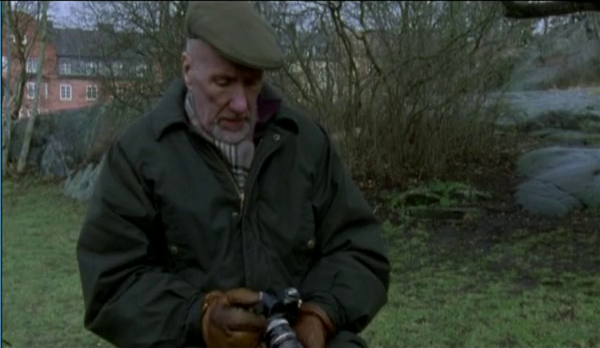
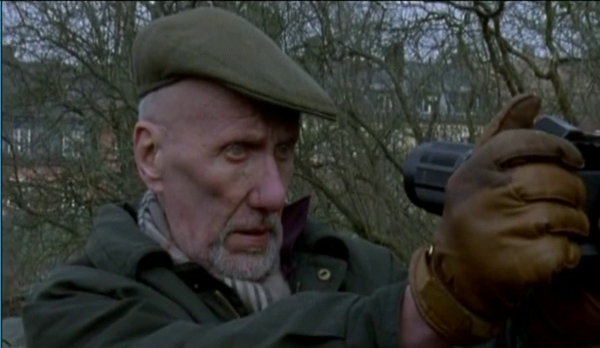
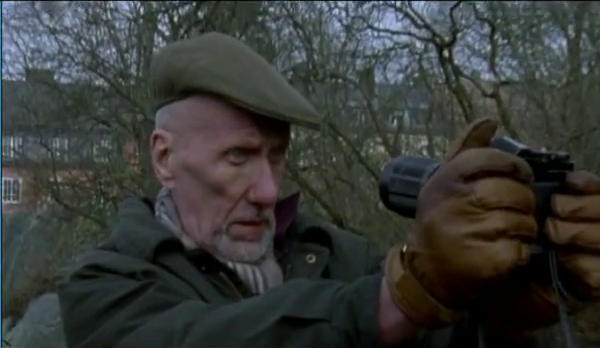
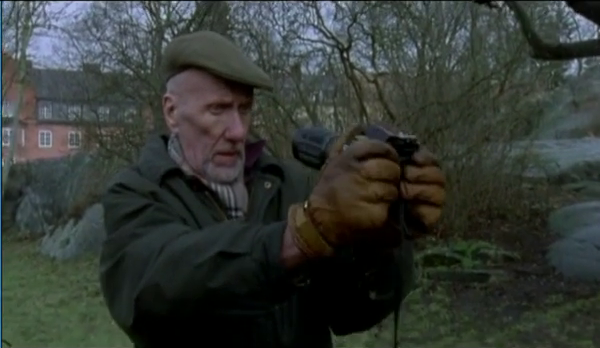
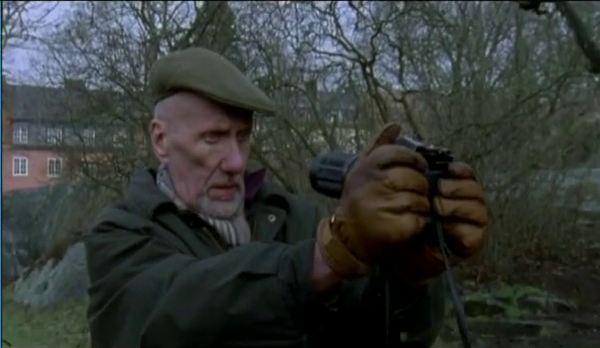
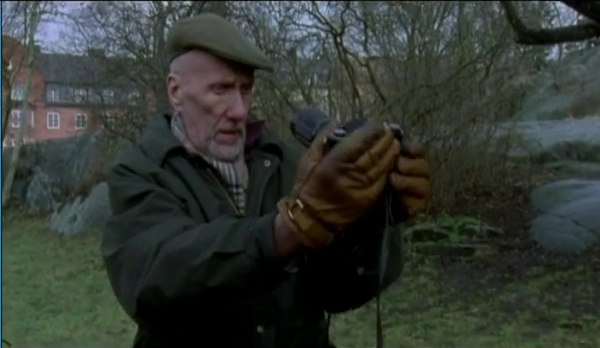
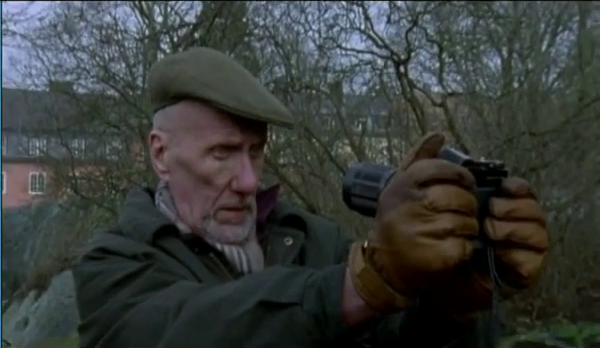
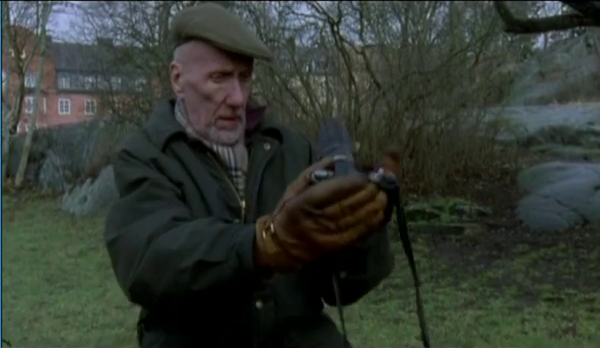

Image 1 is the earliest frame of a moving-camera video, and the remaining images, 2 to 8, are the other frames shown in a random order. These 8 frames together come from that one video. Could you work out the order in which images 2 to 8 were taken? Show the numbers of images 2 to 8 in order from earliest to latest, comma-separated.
8, 6, 4, 5, 7, 3, 2
